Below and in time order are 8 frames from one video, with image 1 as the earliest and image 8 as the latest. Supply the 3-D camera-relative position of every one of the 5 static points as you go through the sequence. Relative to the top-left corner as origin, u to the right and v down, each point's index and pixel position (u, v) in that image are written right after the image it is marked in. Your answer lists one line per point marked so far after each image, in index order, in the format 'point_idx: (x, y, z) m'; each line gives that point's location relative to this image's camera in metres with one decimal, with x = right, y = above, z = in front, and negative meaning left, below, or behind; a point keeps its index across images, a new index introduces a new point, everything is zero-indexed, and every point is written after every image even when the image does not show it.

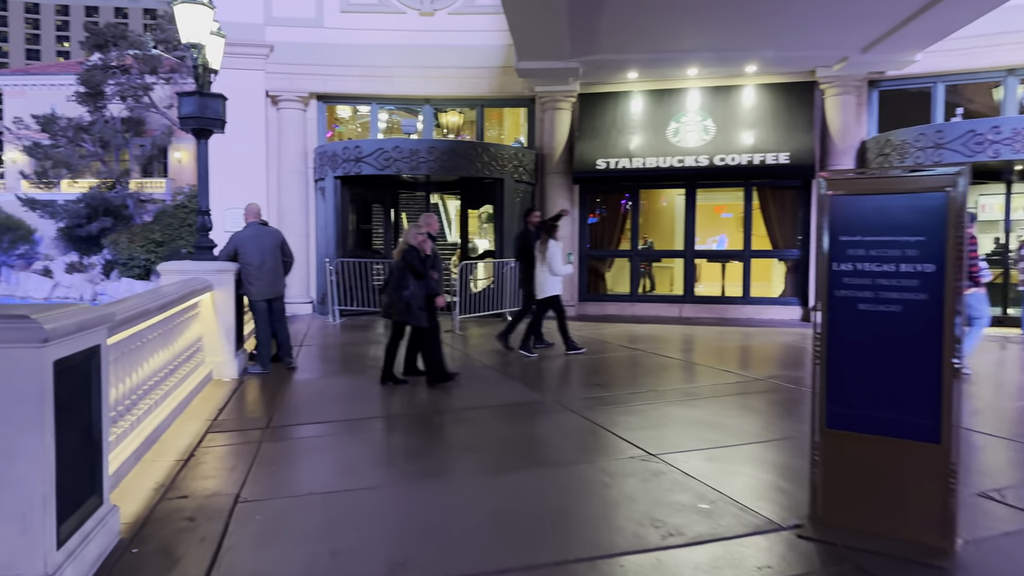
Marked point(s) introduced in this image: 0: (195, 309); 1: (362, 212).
0: (-3.3, -0.2, +8.0) m
1: (-2.9, +1.4, +14.6) m
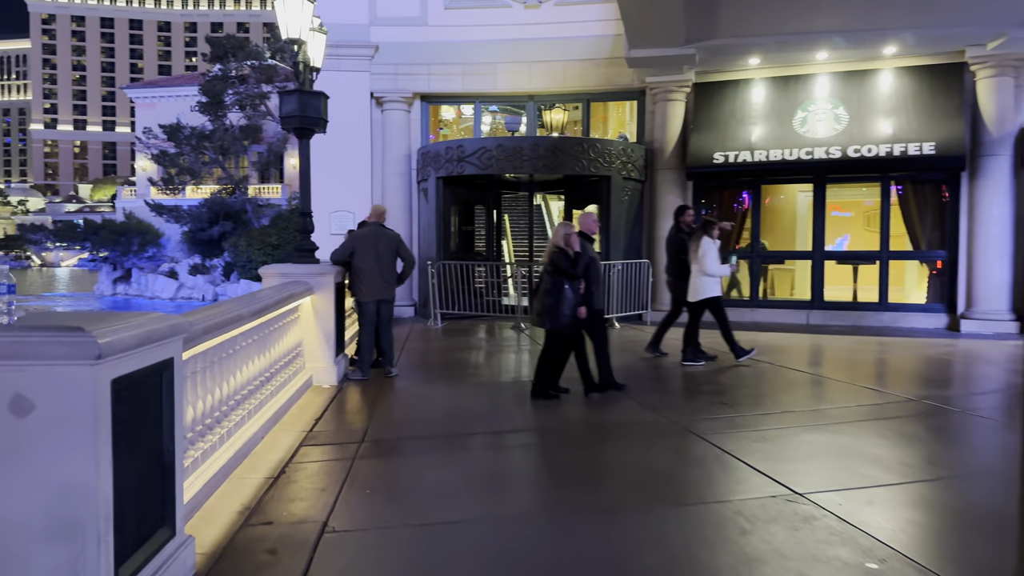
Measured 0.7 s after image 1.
0: (-2.2, -0.3, +7.7) m
1: (-0.9, +1.4, +14.2) m
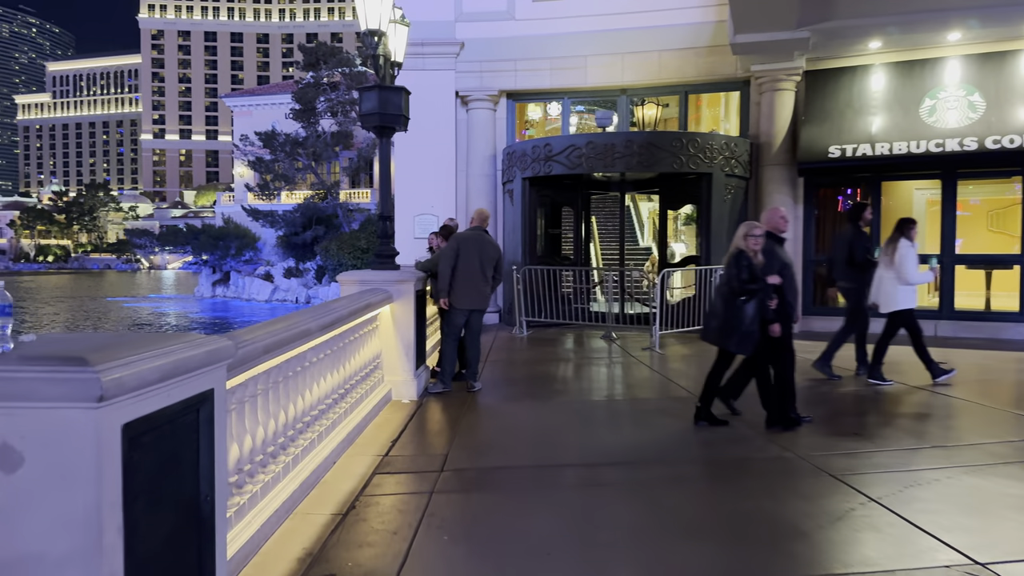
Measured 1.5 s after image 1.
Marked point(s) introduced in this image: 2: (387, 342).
0: (-1.3, -0.3, +7.2) m
1: (+0.7, +1.3, +13.5) m
2: (-1.2, -0.5, +7.6) m
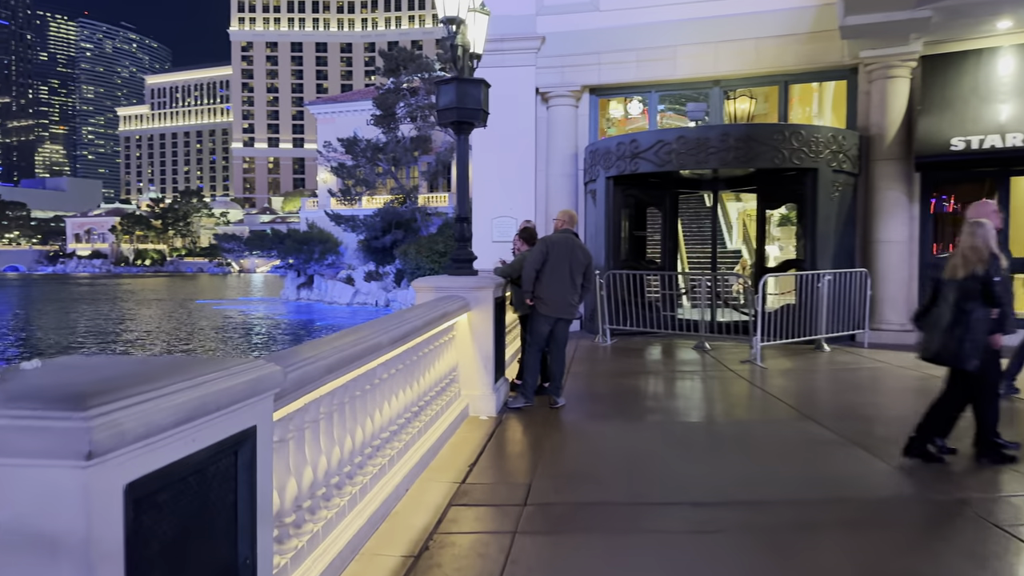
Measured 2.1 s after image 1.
0: (-0.5, -0.4, +6.6) m
1: (+2.1, +1.2, +12.8) m
2: (-0.4, -0.6, +7.0) m
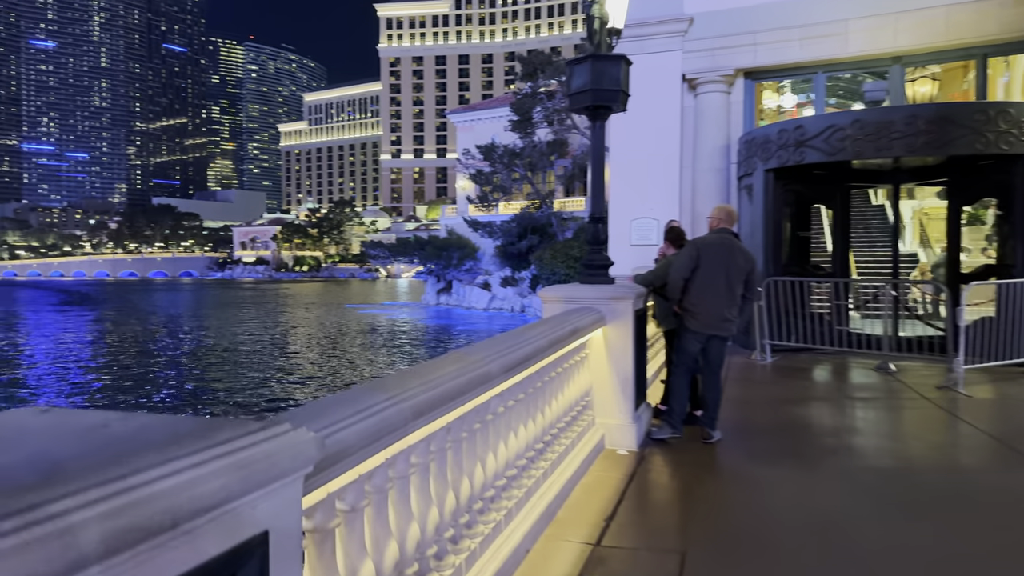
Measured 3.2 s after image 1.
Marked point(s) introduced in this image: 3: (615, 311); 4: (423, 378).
0: (+0.5, -0.5, +5.7) m
1: (+4.2, +1.0, +11.2) m
2: (+0.7, -0.7, +6.0) m
3: (+0.8, -0.2, +5.9) m
4: (-0.3, -0.3, +3.0) m
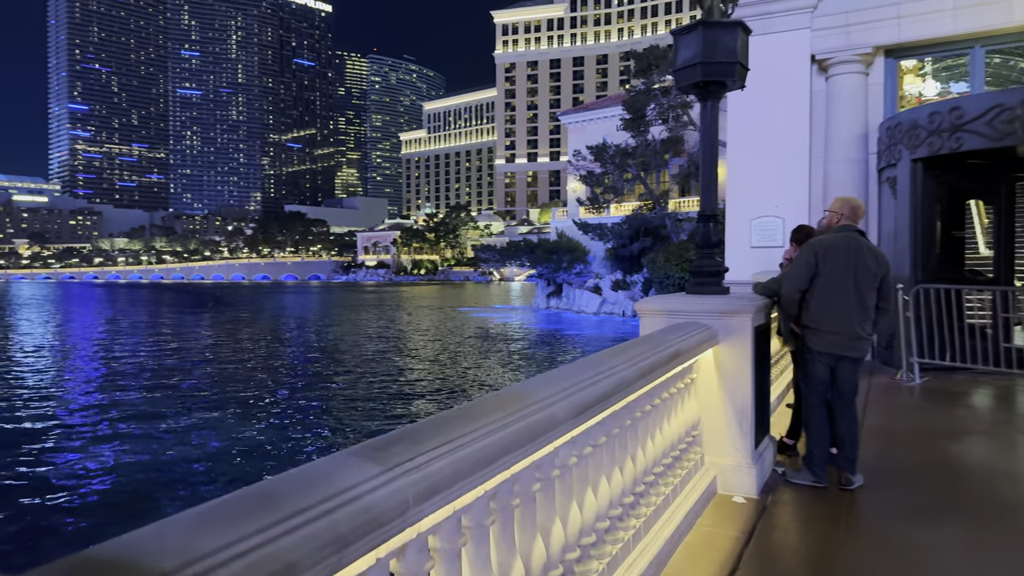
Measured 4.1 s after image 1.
0: (+1.1, -0.5, +4.7) m
1: (+5.5, +0.9, +9.7) m
2: (+1.3, -0.8, +5.0) m
3: (+1.4, -0.2, +4.9) m
4: (-0.1, -0.4, +2.2) m
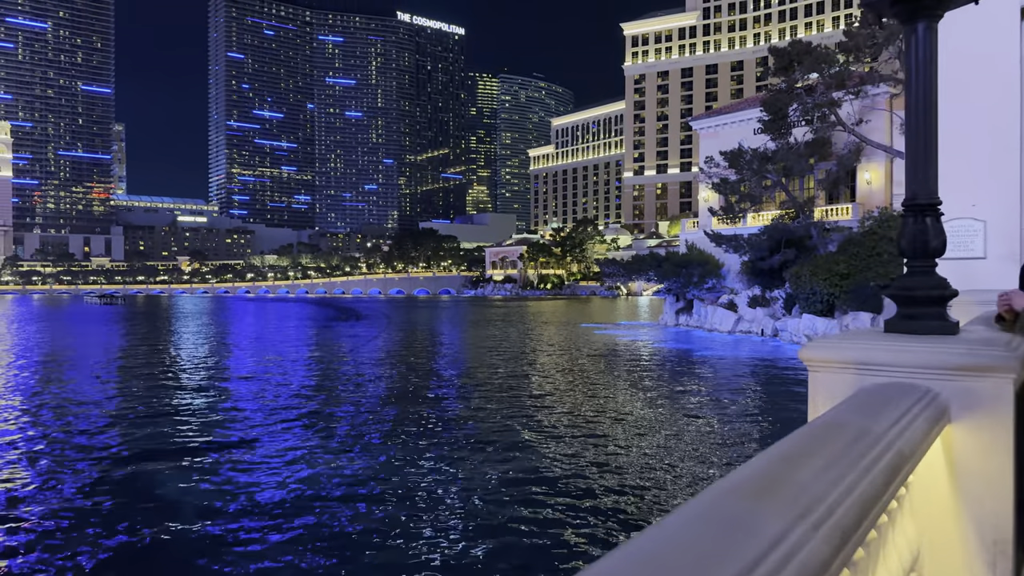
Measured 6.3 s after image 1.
0: (+1.4, -0.7, +2.8) m
1: (+6.6, +0.7, +7.0) m
2: (+1.7, -0.9, +3.0) m
3: (+1.8, -0.4, +2.9) m
4: (-0.2, -0.5, +0.5) m
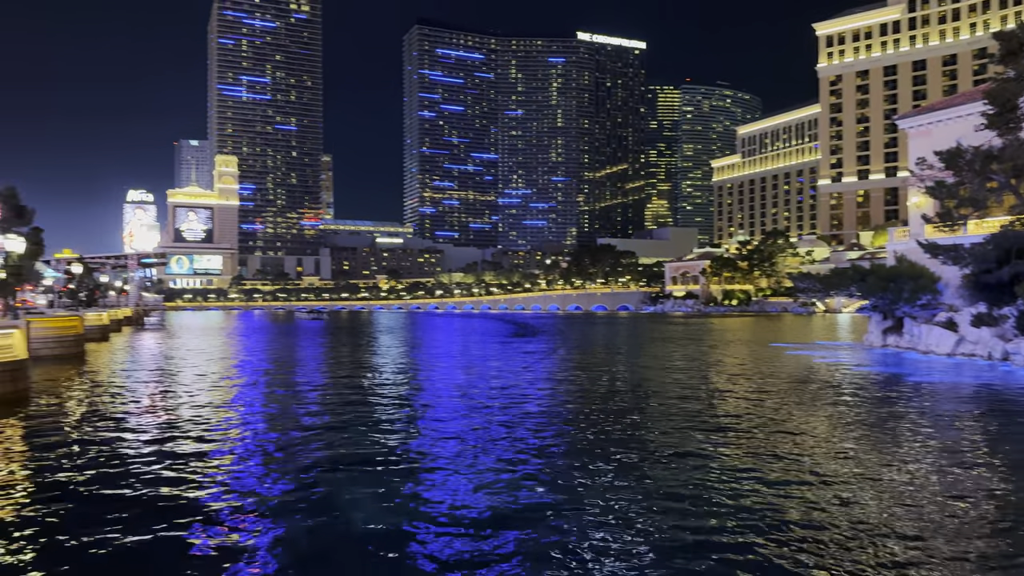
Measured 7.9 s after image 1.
0: (+1.8, -0.7, +1.7) m
1: (+7.9, +0.6, +4.6) m
2: (+2.1, -0.9, +1.8) m
3: (+2.2, -0.4, +1.7) m
4: (-0.3, -0.5, -0.2) m
